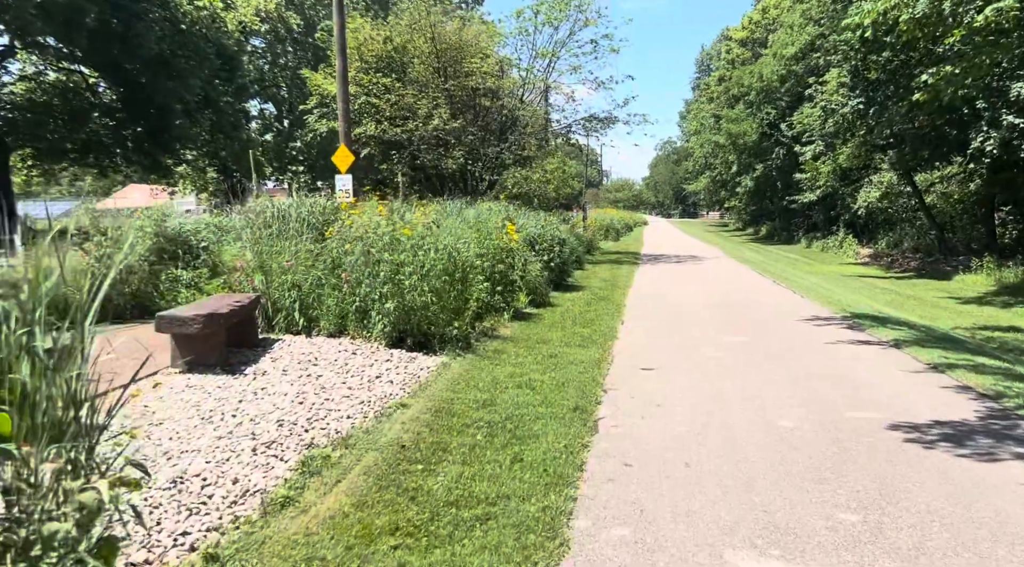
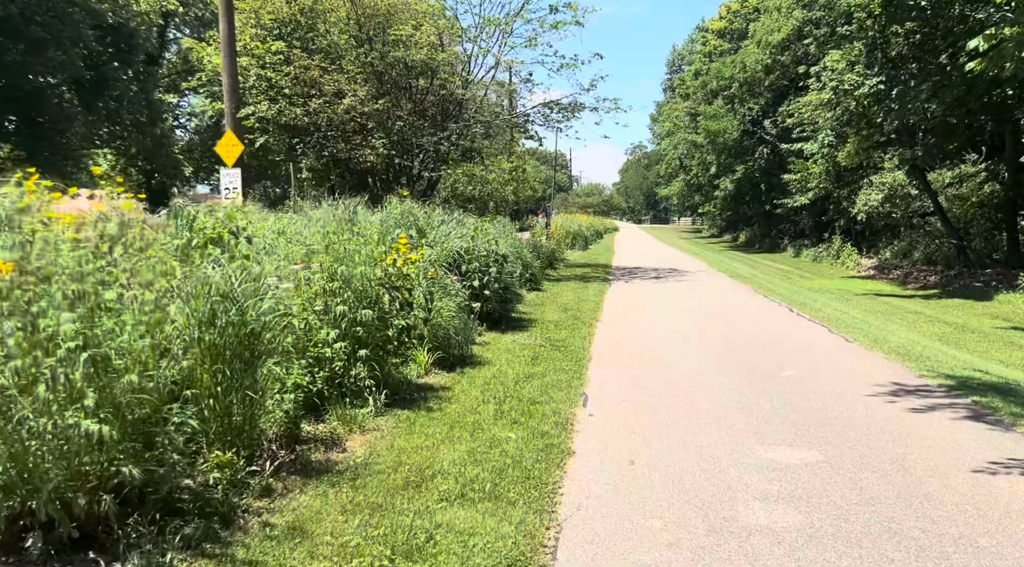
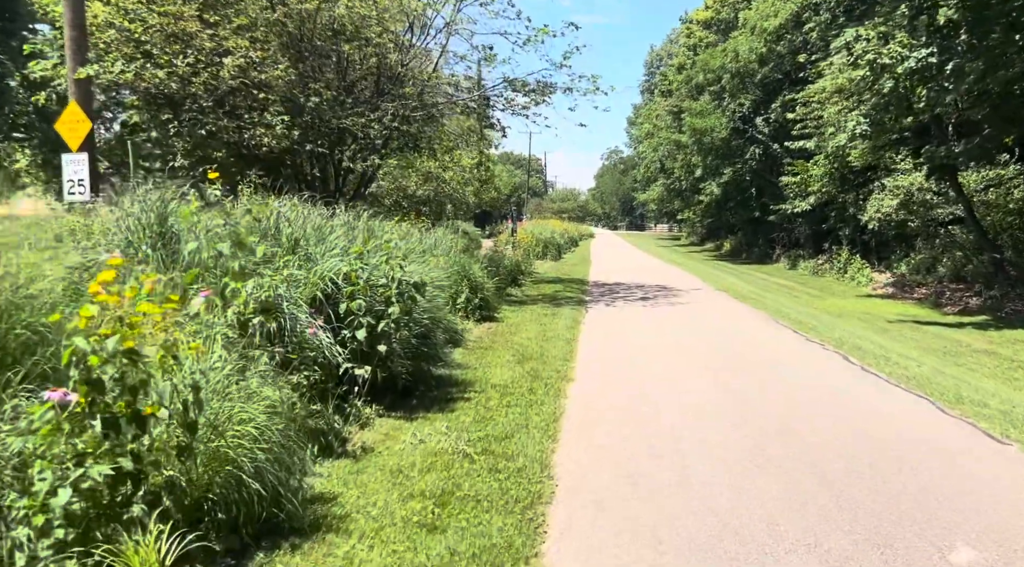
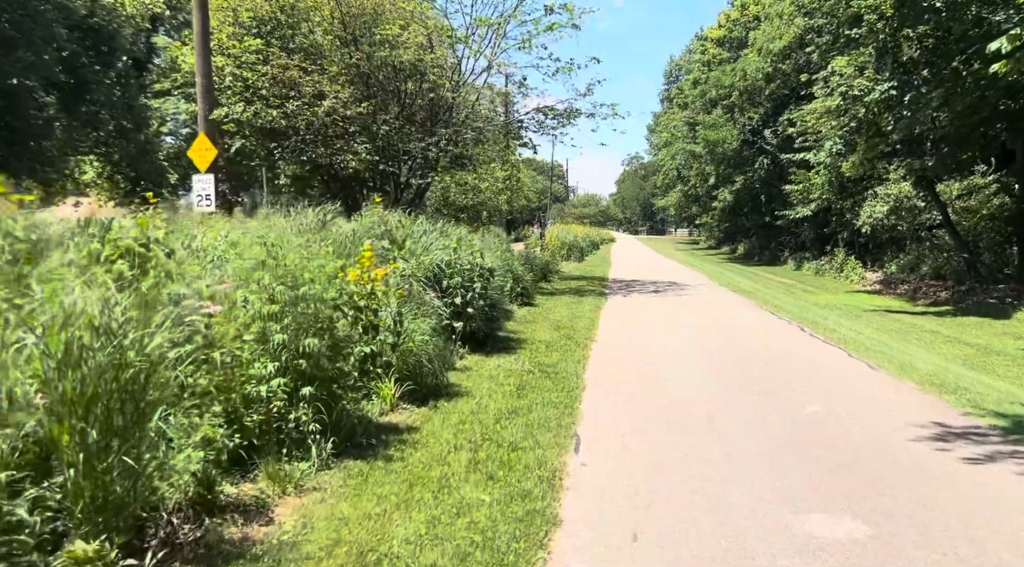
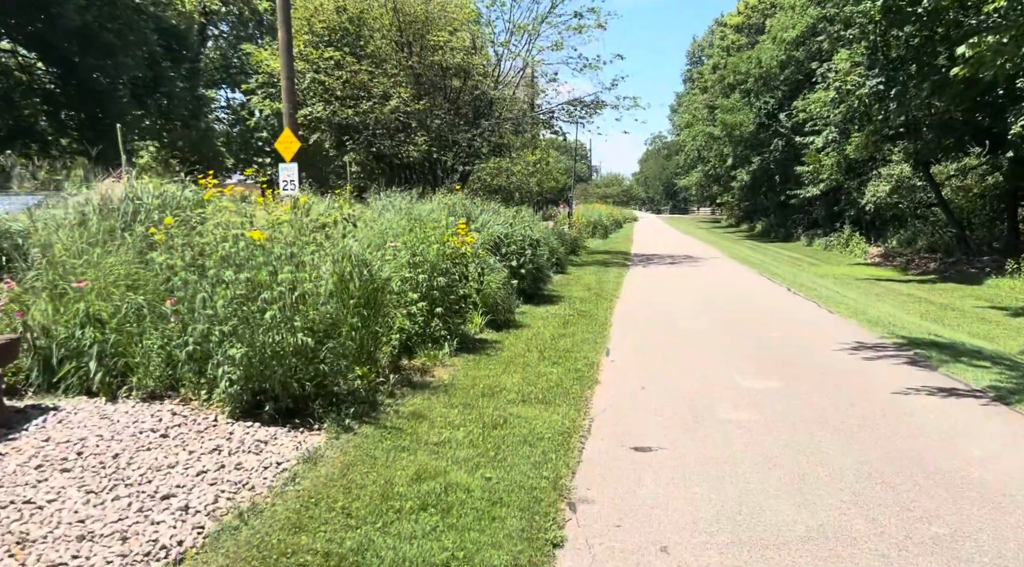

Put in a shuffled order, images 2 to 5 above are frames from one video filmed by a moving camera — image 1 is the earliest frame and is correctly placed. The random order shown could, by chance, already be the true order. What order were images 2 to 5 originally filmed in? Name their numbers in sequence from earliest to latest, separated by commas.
5, 2, 4, 3
